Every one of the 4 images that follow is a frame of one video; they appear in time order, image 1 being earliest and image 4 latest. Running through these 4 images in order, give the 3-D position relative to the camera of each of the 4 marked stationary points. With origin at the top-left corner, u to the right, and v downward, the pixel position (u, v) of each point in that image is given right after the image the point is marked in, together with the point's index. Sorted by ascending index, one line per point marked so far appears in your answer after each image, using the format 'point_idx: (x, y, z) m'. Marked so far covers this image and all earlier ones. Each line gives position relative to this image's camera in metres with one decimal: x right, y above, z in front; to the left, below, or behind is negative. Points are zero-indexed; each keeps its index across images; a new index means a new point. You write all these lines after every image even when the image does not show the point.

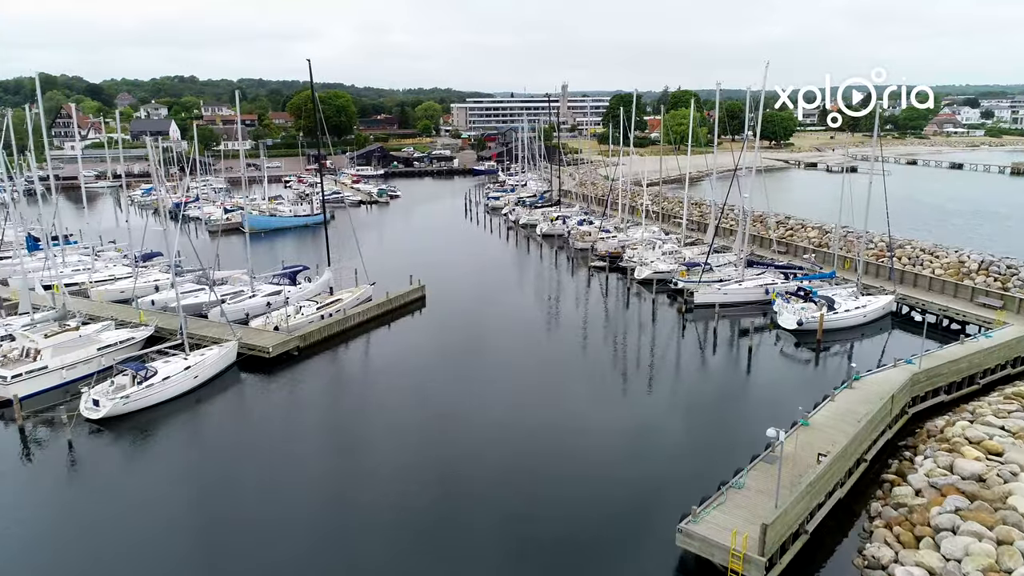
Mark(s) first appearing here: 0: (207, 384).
0: (-8.7, -2.8, +18.7) m
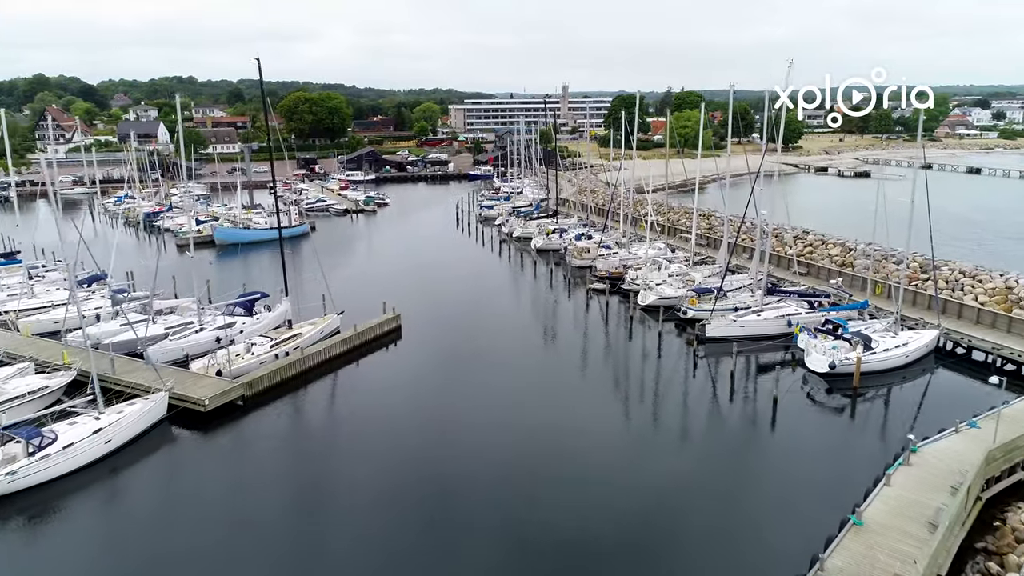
0: (-9.2, -3.8, +15.7) m
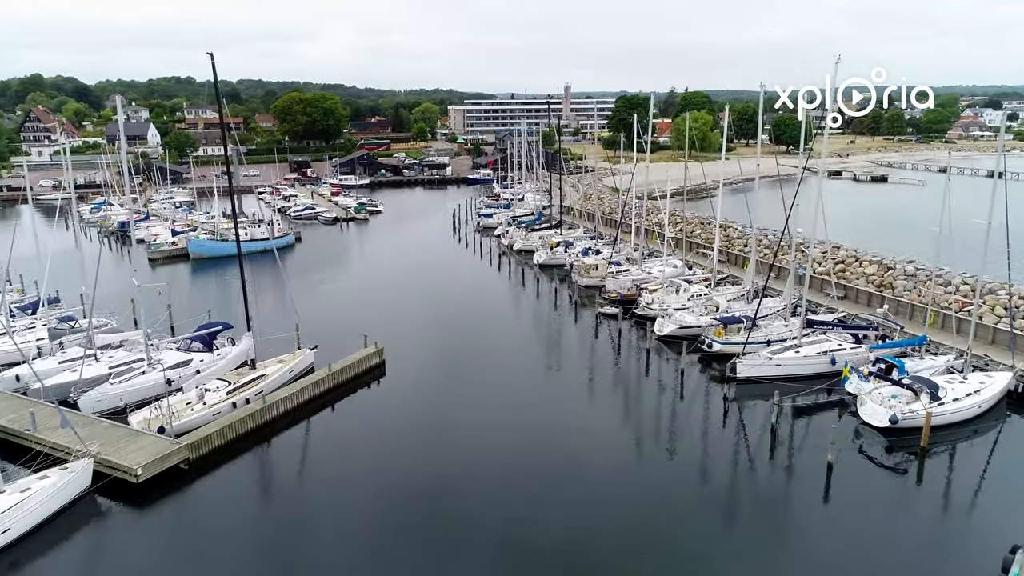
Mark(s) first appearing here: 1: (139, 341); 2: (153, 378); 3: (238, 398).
0: (-9.2, -4.7, +12.7) m
1: (-11.1, -1.6, +19.5) m
2: (-9.4, -2.4, +17.2) m
3: (-7.0, -2.8, +16.7) m
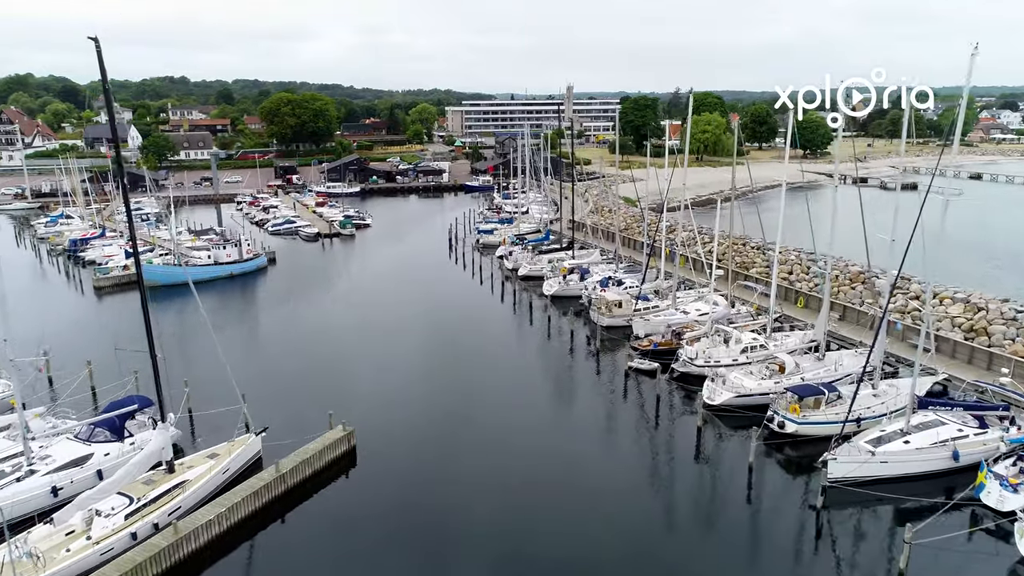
0: (-8.9, -6.2, +7.9) m
1: (-10.9, -3.0, +14.7) m
2: (-9.2, -3.8, +12.4) m
3: (-6.7, -4.2, +11.9) m
